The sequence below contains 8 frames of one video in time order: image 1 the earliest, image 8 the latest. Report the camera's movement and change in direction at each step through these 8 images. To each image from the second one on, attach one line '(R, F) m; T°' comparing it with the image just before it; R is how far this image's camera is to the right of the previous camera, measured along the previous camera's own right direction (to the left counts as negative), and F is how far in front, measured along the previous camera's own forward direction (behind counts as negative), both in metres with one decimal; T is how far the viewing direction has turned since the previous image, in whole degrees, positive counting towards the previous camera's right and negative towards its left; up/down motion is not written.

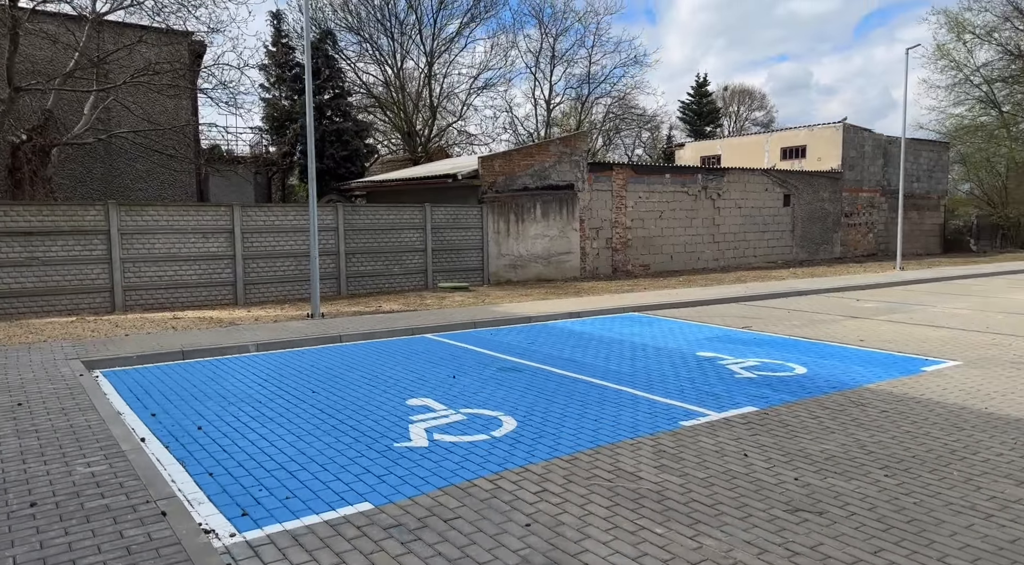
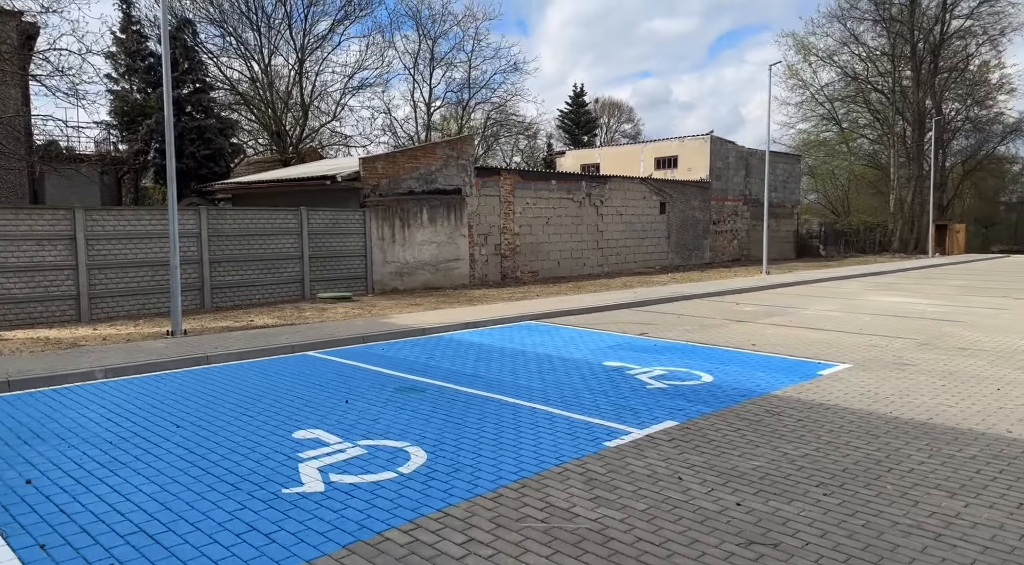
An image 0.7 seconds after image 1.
(-0.3, +0.7) m; +10°
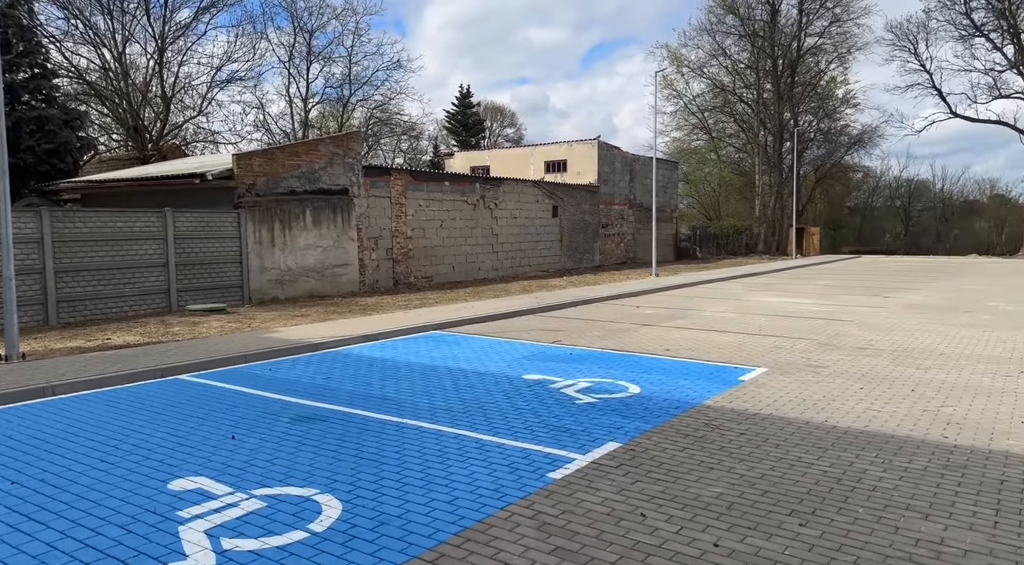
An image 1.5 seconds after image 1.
(-0.3, +0.9) m; +10°
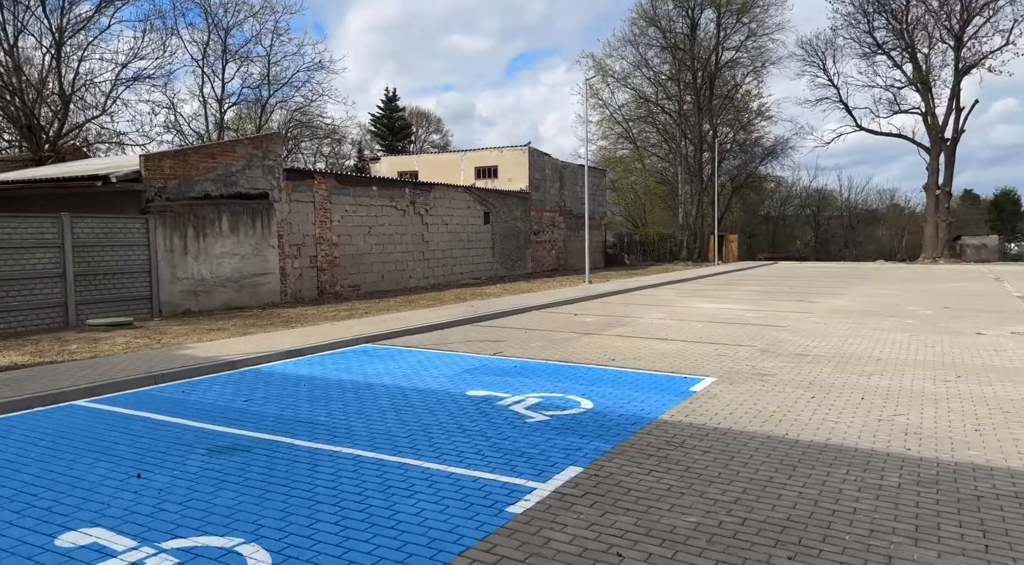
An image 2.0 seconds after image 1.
(-0.2, +0.6) m; +6°
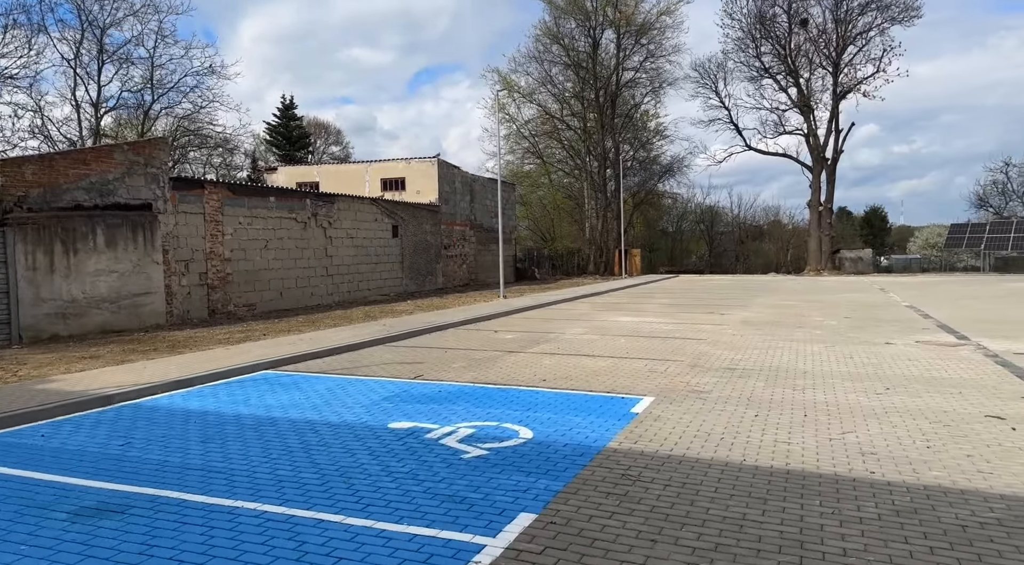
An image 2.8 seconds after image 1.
(-0.2, +0.8) m; +8°
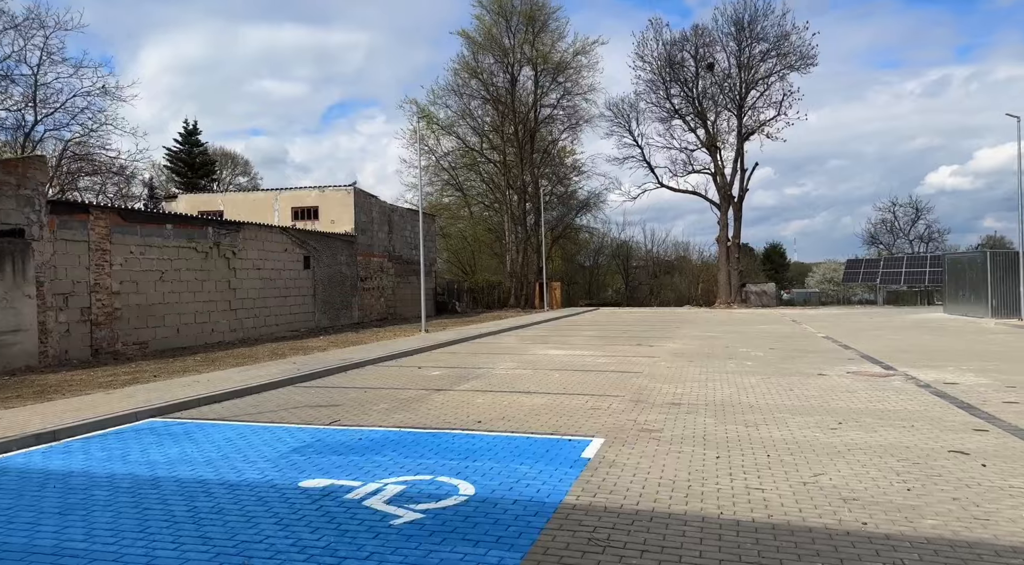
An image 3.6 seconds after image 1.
(-0.2, +0.9) m; +7°
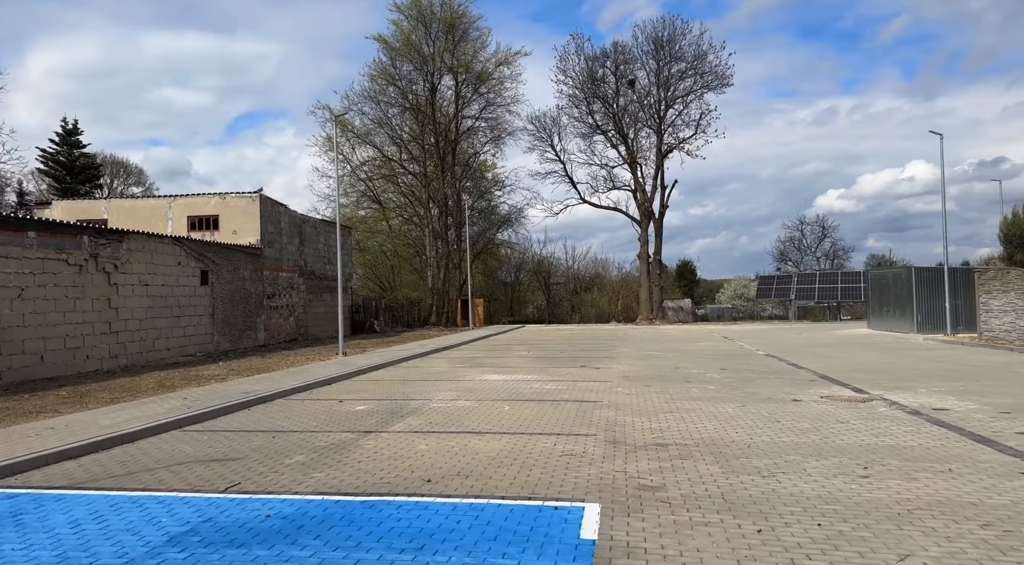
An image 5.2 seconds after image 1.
(-0.4, +2.0) m; +7°
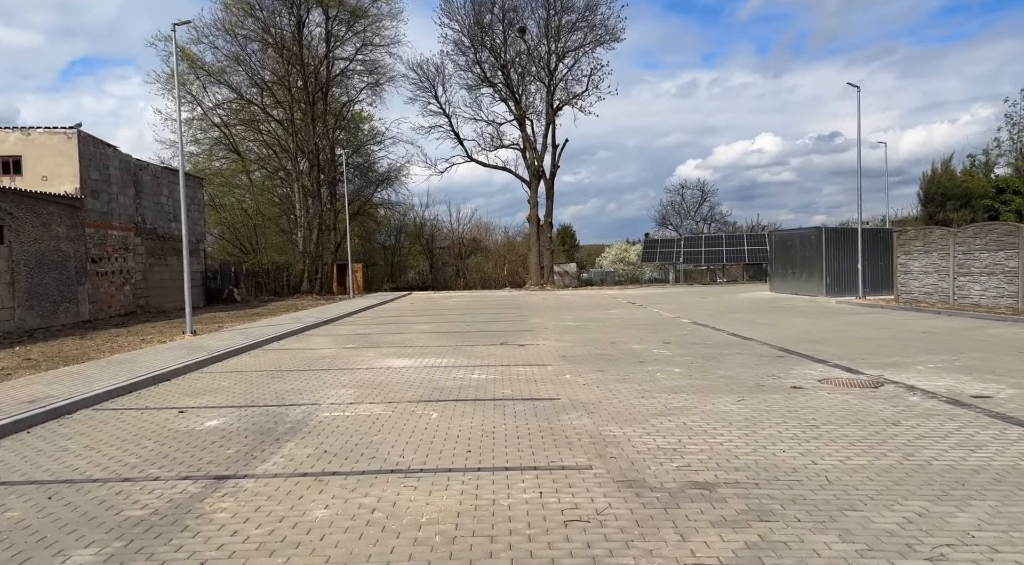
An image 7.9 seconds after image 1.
(-0.6, +3.6) m; +10°
